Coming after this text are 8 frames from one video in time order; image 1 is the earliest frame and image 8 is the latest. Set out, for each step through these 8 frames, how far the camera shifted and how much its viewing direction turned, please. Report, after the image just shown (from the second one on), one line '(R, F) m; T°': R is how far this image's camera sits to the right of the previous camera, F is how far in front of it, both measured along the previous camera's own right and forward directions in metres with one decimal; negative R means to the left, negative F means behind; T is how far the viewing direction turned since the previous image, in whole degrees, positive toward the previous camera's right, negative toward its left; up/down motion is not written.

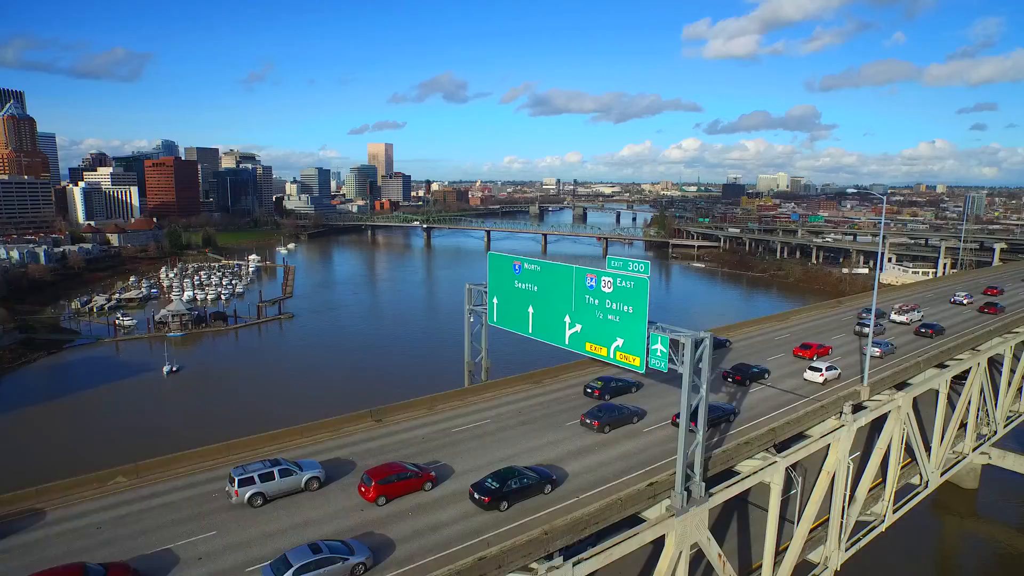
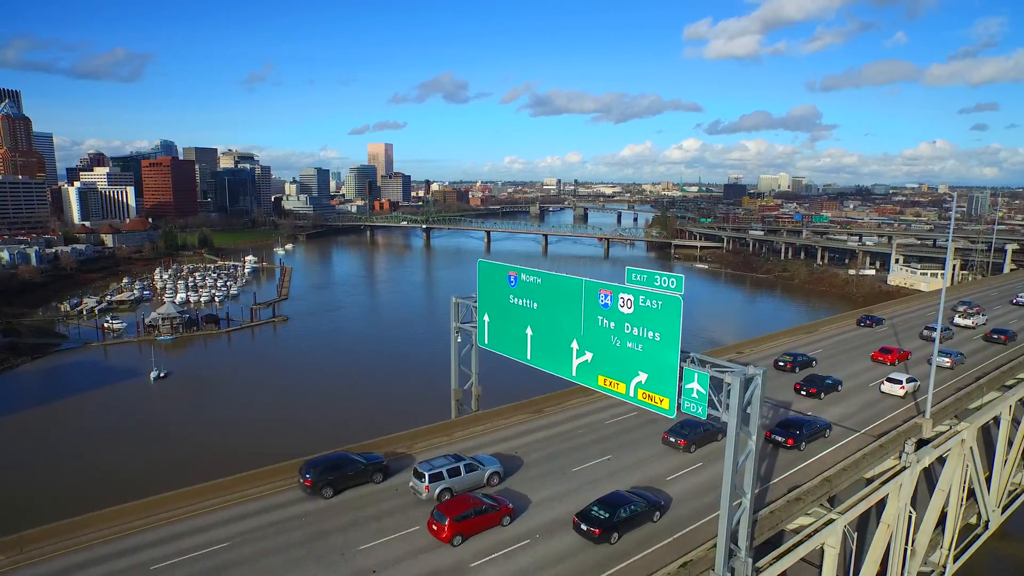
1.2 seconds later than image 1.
(0.0, +0.6) m; 0°
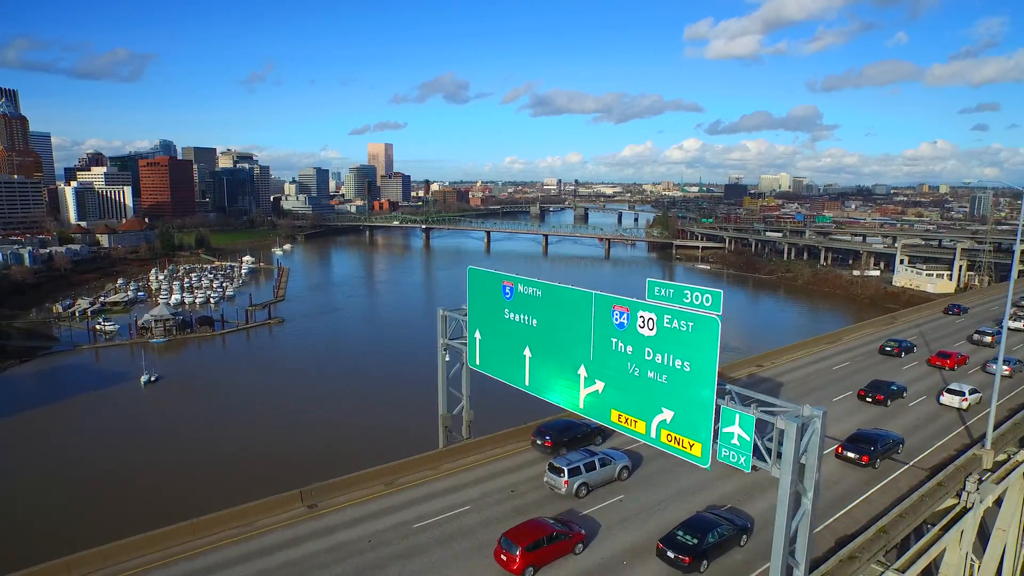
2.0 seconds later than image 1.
(0.0, +0.4) m; 0°
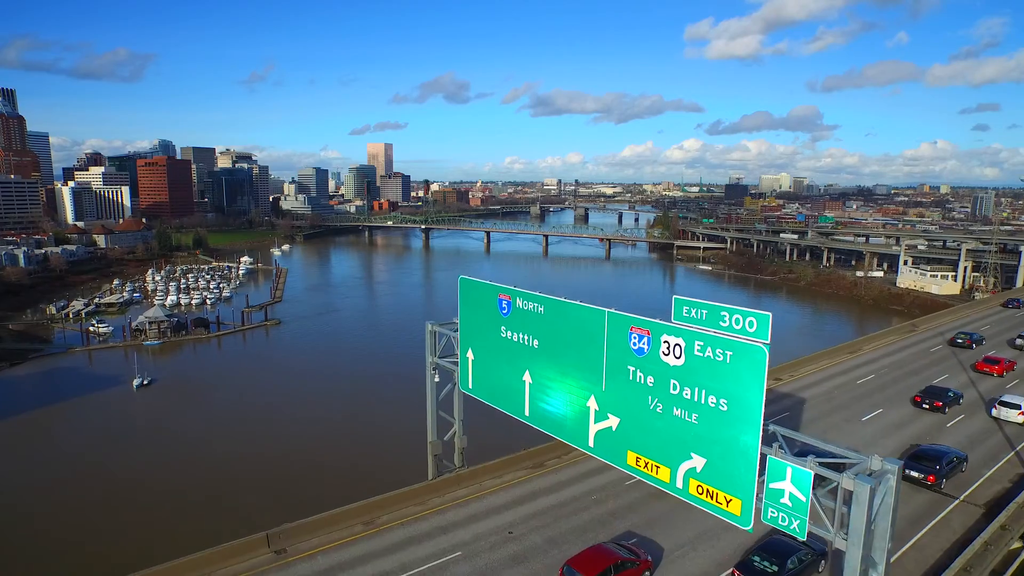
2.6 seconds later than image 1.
(0.0, +0.3) m; 0°
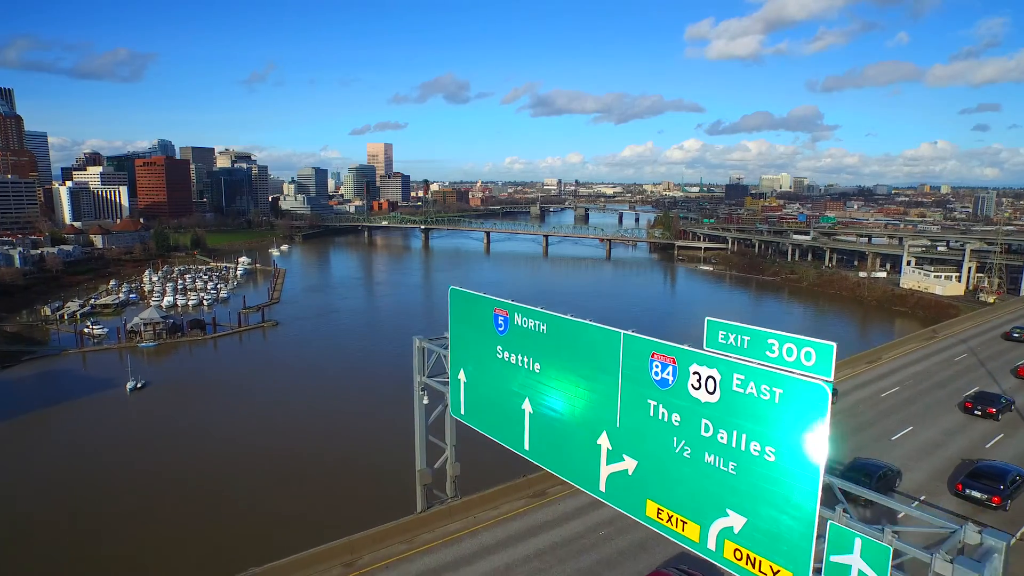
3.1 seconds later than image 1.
(0.0, +0.3) m; 0°
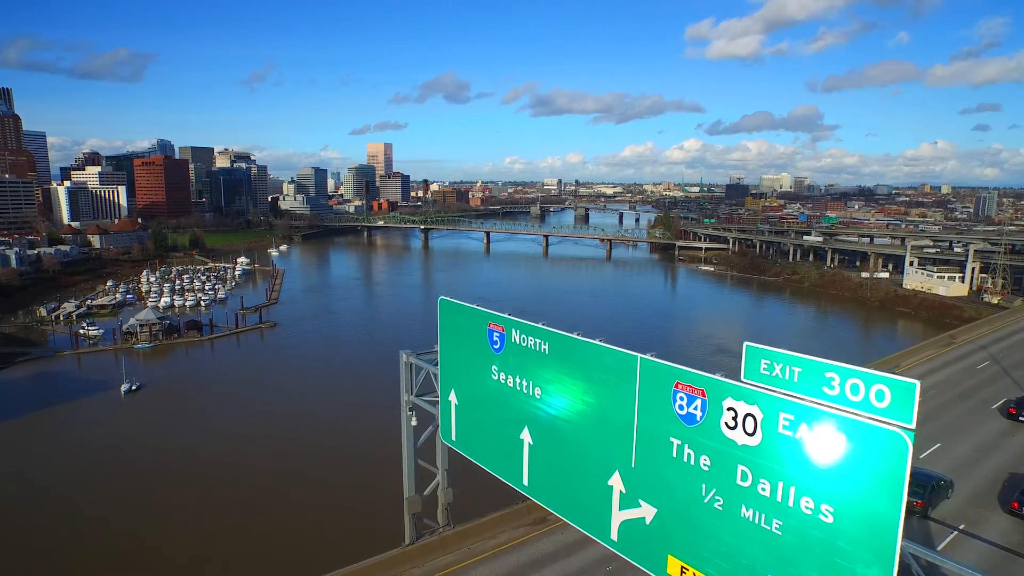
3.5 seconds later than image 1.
(0.0, +0.2) m; 0°
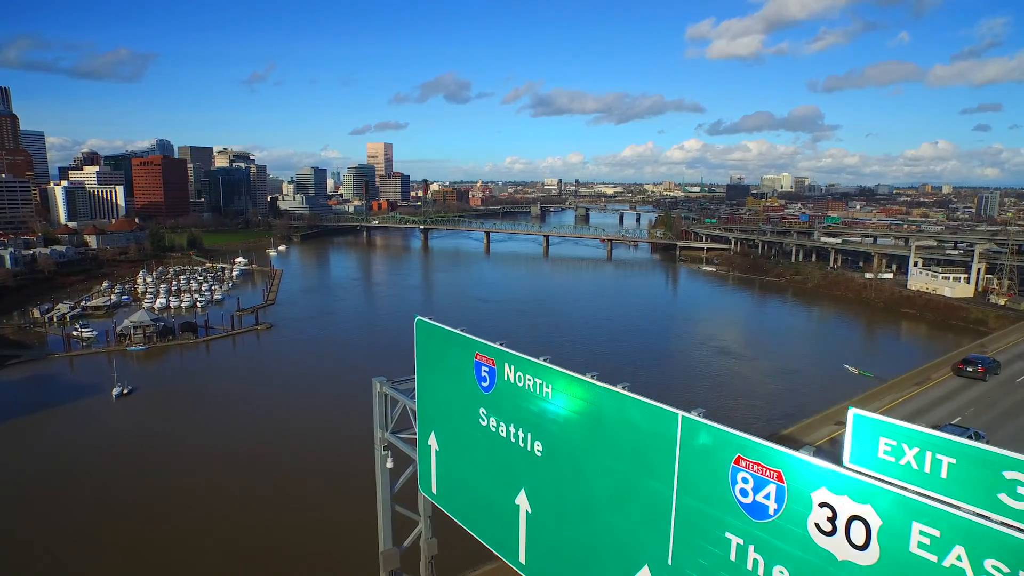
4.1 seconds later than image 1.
(0.0, +0.3) m; 0°
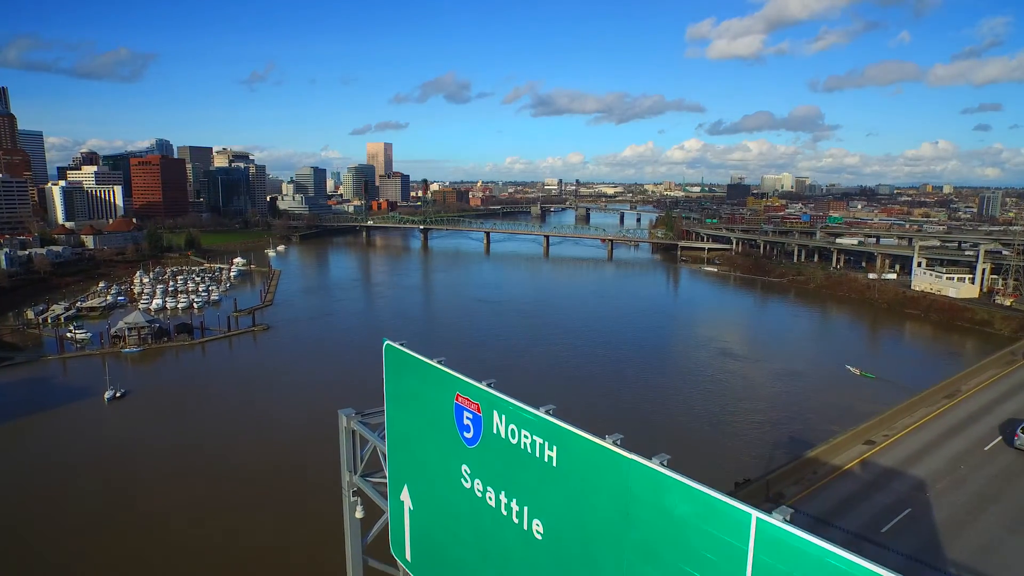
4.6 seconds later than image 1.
(0.0, +0.3) m; 0°
